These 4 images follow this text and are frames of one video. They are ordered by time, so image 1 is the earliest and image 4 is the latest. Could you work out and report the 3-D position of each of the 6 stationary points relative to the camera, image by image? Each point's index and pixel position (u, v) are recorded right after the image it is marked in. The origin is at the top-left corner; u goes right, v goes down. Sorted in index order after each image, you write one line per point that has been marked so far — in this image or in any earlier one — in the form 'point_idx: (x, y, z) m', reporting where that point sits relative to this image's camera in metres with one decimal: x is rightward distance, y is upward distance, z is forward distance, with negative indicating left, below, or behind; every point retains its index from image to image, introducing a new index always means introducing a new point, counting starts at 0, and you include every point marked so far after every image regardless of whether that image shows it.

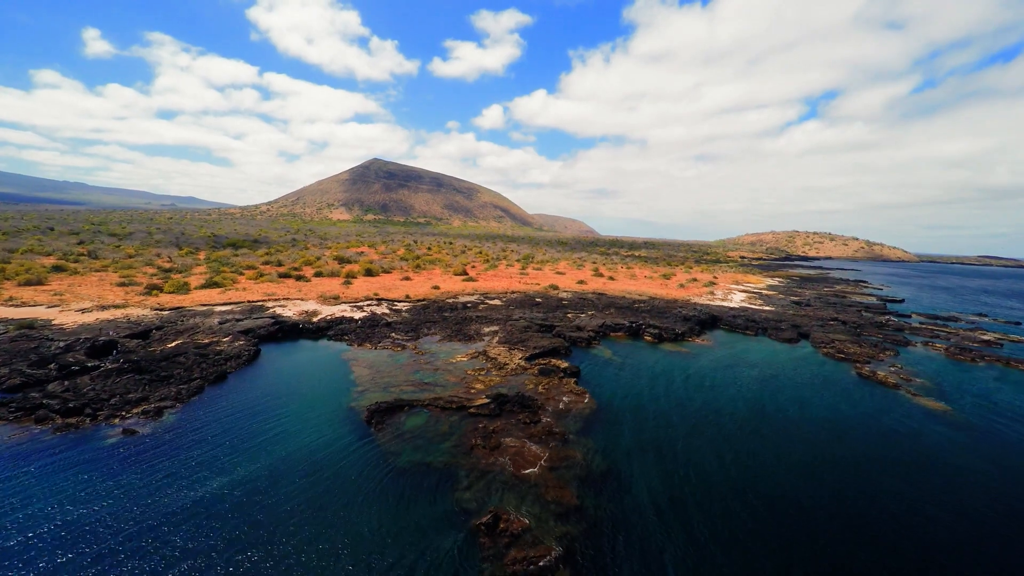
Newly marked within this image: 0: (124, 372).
0: (-13.1, -2.8, +14.3) m
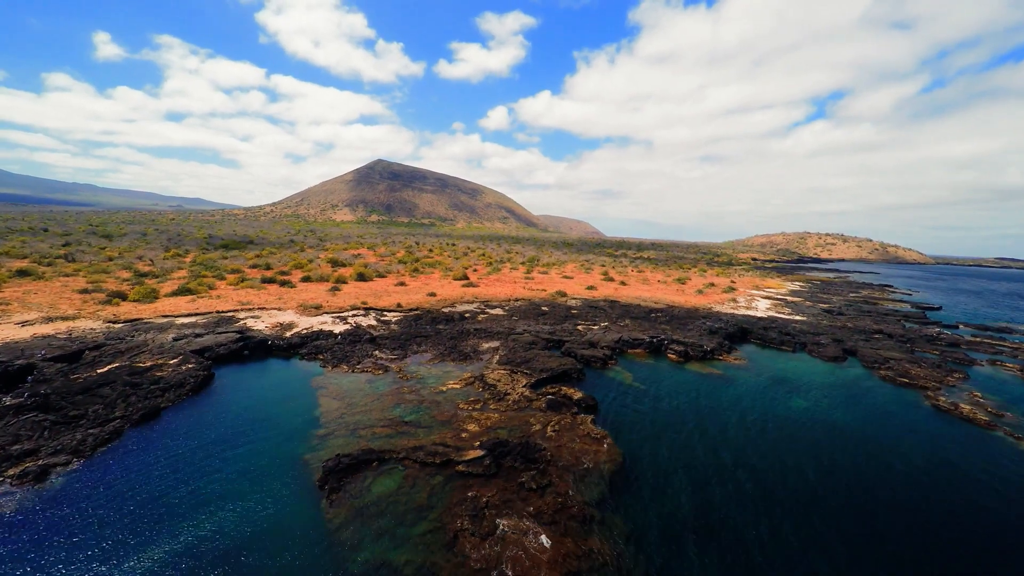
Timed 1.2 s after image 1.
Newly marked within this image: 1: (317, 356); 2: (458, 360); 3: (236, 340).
0: (-13.1, -3.3, +11.3) m
1: (-8.5, -2.9, +18.2) m
2: (-2.4, -3.1, +18.3) m
3: (-12.0, -2.3, +18.3) m
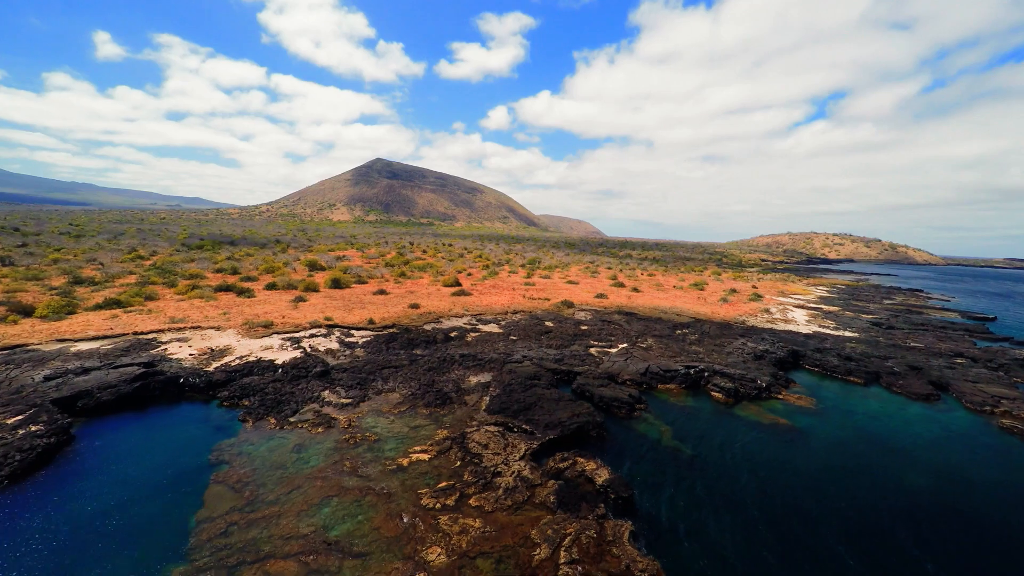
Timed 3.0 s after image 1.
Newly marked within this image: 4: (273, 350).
0: (-13.3, -3.9, +6.5) m
1: (-8.6, -3.6, +13.4) m
2: (-2.5, -3.8, +13.5) m
3: (-12.1, -2.9, +13.5) m
4: (-9.8, -2.5, +17.4) m
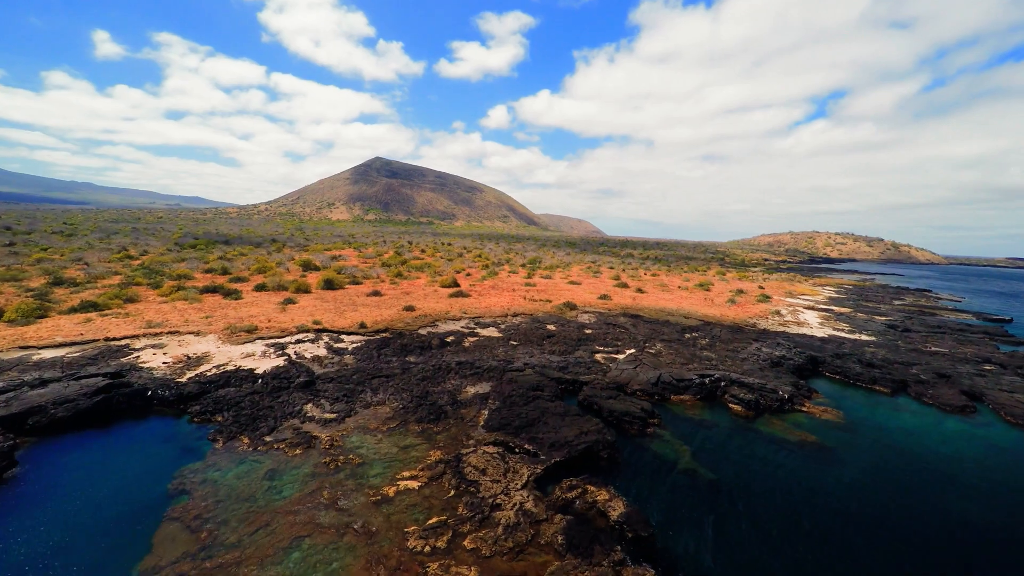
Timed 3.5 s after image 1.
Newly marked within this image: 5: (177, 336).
0: (-13.2, -4.0, +5.3) m
1: (-8.6, -3.7, +12.2) m
2: (-2.5, -3.9, +12.2) m
3: (-12.1, -3.0, +12.2) m
4: (-9.8, -2.6, +16.1) m
5: (-14.2, -2.0, +17.9) m
